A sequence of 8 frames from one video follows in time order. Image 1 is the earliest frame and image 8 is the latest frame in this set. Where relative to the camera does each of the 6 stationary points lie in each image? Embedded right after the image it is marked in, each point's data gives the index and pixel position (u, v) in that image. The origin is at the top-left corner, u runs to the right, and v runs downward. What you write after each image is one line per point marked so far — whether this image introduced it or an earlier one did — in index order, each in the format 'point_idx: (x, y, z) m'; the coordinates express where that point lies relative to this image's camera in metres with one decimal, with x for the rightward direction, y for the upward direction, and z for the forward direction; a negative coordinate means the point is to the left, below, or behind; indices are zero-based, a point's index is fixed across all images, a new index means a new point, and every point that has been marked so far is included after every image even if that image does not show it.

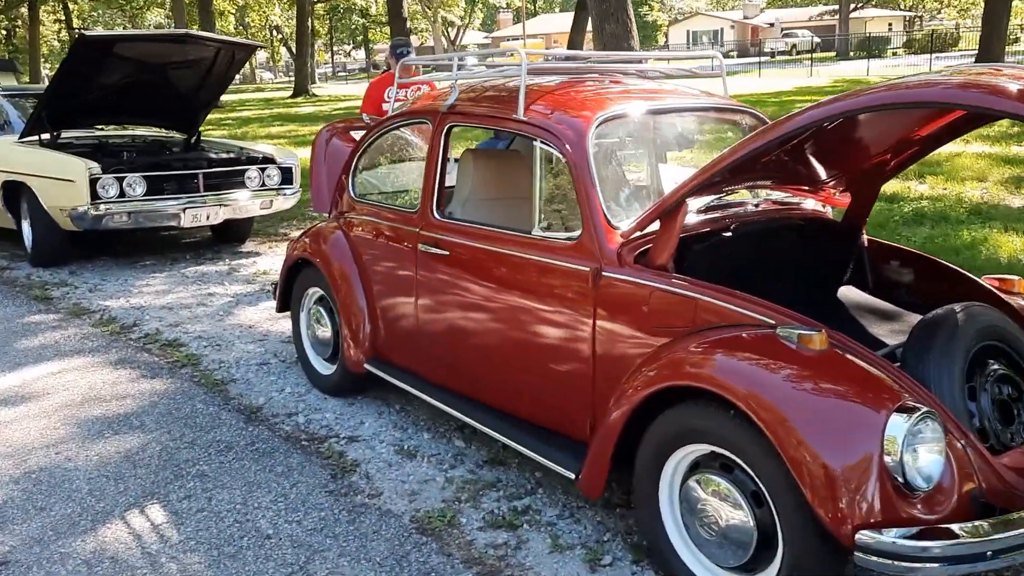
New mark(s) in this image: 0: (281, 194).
0: (-2.1, +0.8, +7.9) m
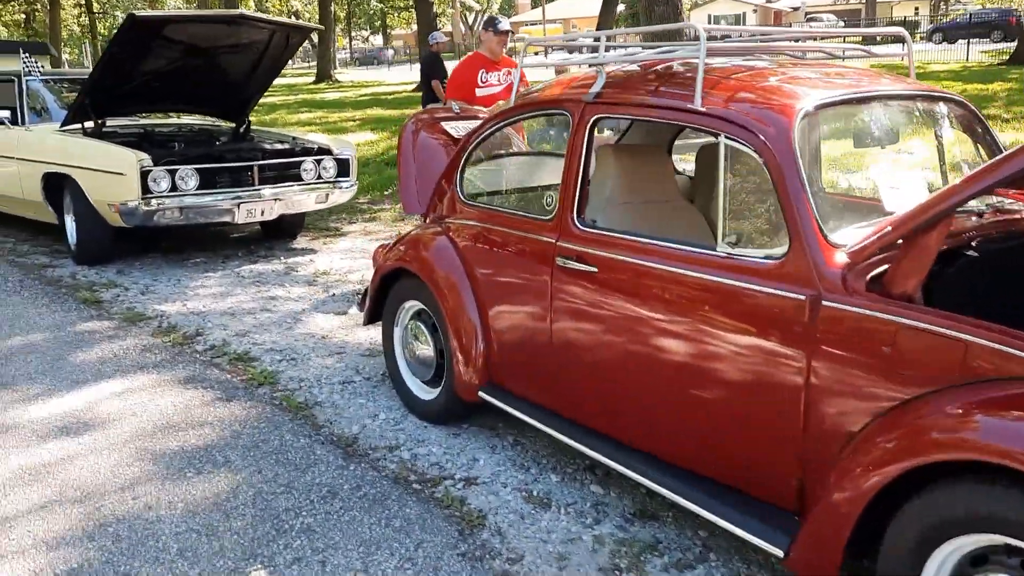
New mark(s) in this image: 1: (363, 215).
0: (-1.5, +0.8, +7.4) m
1: (-1.5, +0.7, +8.9) m
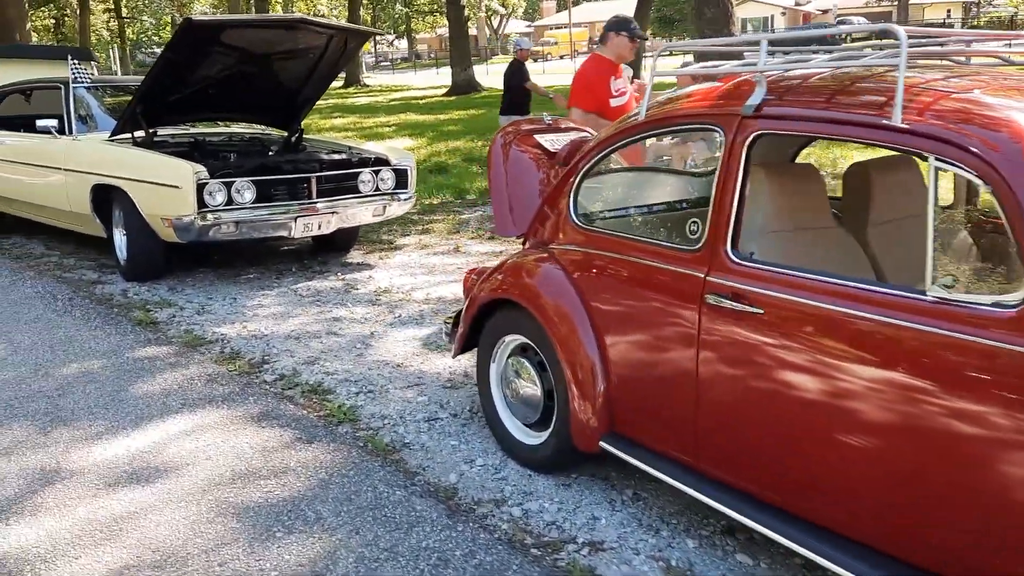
0: (-0.9, +0.7, +7.0) m
1: (-0.9, +0.6, +8.5) m
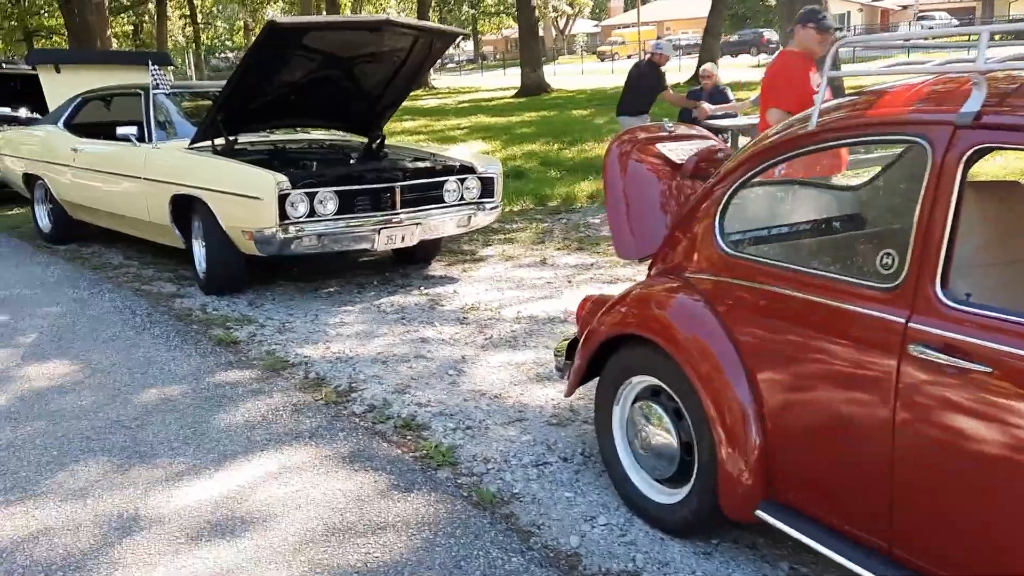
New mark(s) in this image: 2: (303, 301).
0: (-0.2, +0.6, +6.6) m
1: (-0.1, +0.5, +8.1) m
2: (-1.5, -0.1, +6.2) m
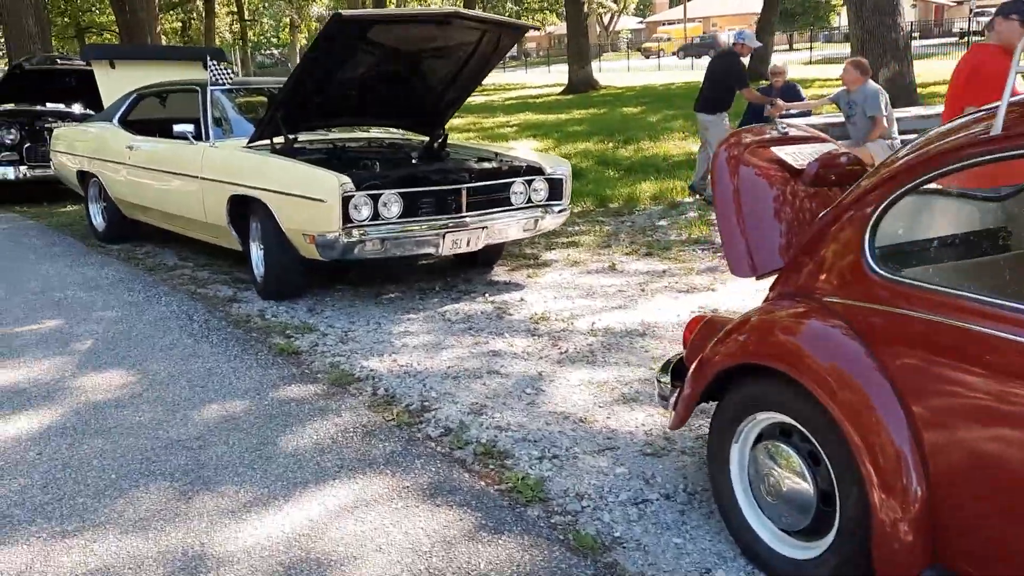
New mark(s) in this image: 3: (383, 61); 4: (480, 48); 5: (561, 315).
0: (+0.3, +0.5, +6.3) m
1: (+0.4, +0.4, +7.8) m
2: (-1.0, -0.1, +5.9) m
3: (-0.9, +1.6, +6.0) m
4: (-0.2, +1.7, +6.3) m
5: (+0.3, -0.2, +5.6) m
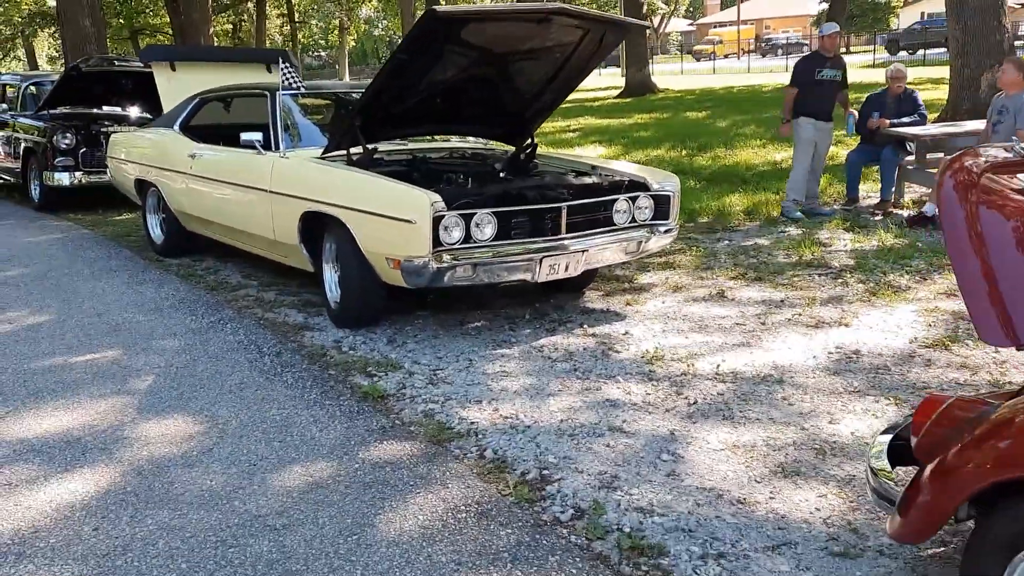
0: (+0.9, +0.3, +5.6) m
1: (+1.2, +0.2, +7.1) m
2: (-0.4, -0.3, +5.3) m
3: (-0.2, +1.4, +5.4) m
4: (+0.4, +1.5, +5.7) m
5: (+0.9, -0.4, +4.9) m
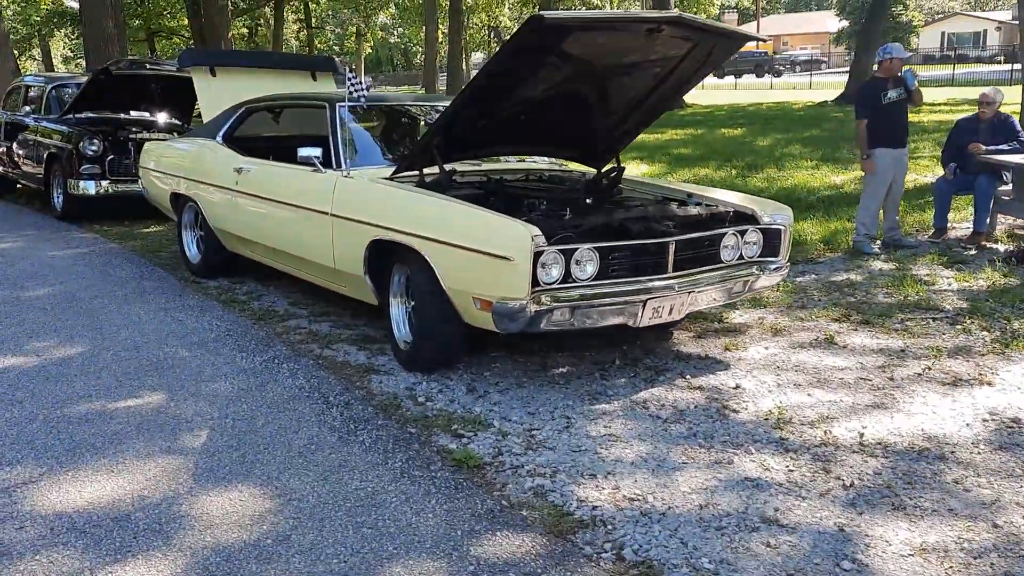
0: (+1.4, +0.1, +5.0) m
1: (+1.7, -0.1, +6.5) m
2: (+0.1, -0.5, +4.6) m
3: (+0.3, +1.2, +4.8) m
4: (+1.0, +1.3, +5.1) m
5: (+1.4, -0.6, +4.3) m
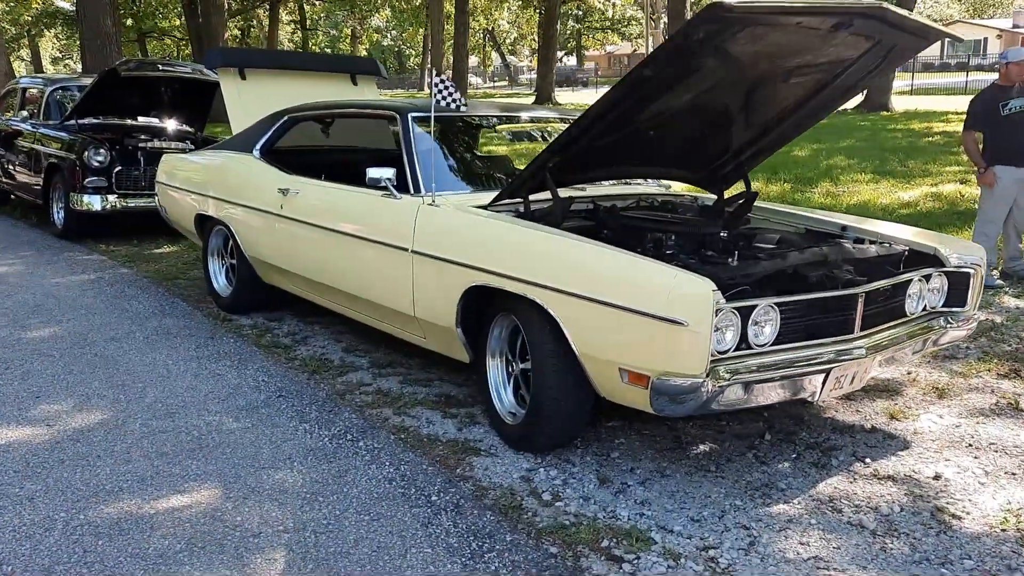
0: (+2.0, -0.2, +4.0) m
1: (+2.3, -0.3, +5.5) m
2: (+0.7, -0.8, +3.7) m
3: (+0.9, +0.9, +3.8) m
4: (+1.6, +1.0, +4.1) m
5: (+2.0, -0.9, +3.3) m
